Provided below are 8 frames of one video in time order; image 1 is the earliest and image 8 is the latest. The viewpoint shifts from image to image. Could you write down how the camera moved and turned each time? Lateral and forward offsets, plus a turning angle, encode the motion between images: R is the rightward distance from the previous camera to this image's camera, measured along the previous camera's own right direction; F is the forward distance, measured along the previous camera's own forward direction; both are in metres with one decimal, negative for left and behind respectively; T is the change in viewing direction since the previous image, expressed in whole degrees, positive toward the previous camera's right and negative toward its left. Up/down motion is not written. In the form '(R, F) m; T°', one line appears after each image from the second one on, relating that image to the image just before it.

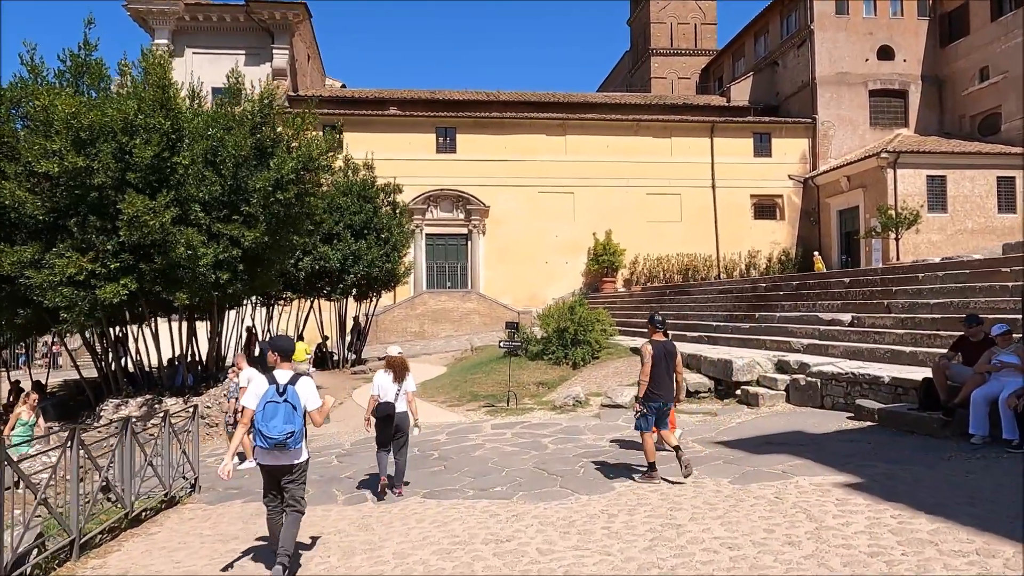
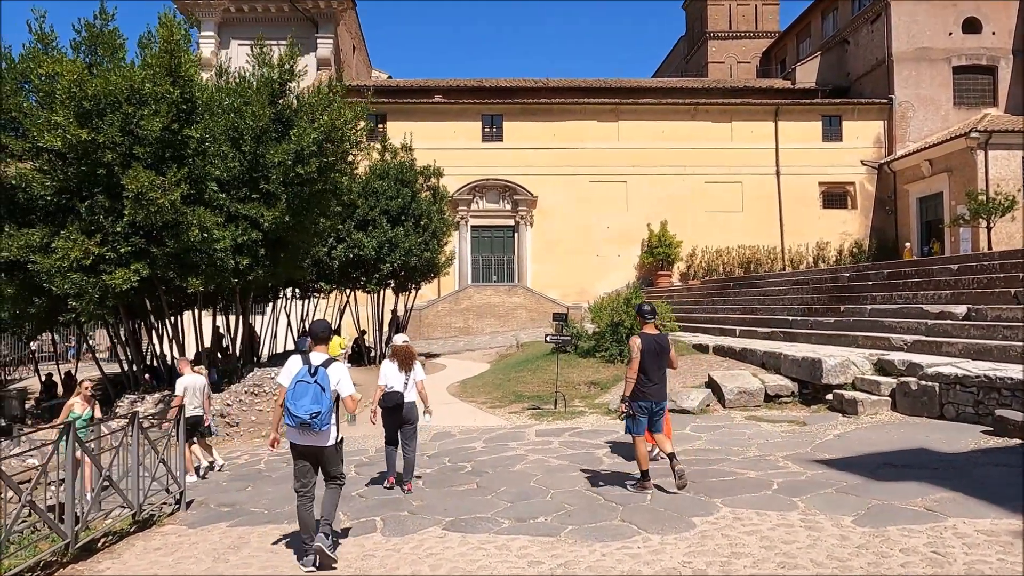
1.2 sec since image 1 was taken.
(0.0, +1.4) m; -4°
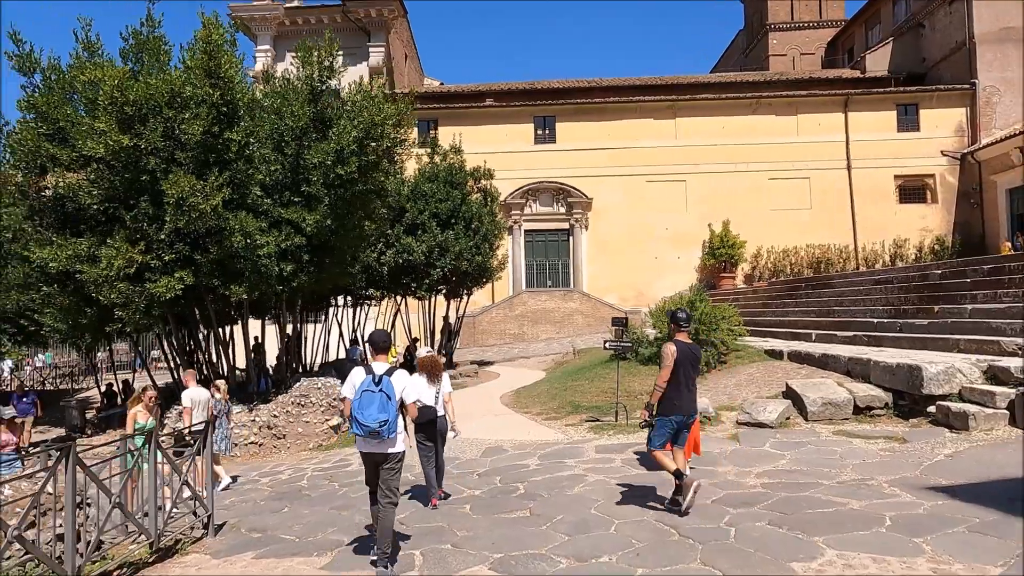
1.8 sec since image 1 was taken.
(0.0, +0.7) m; -5°
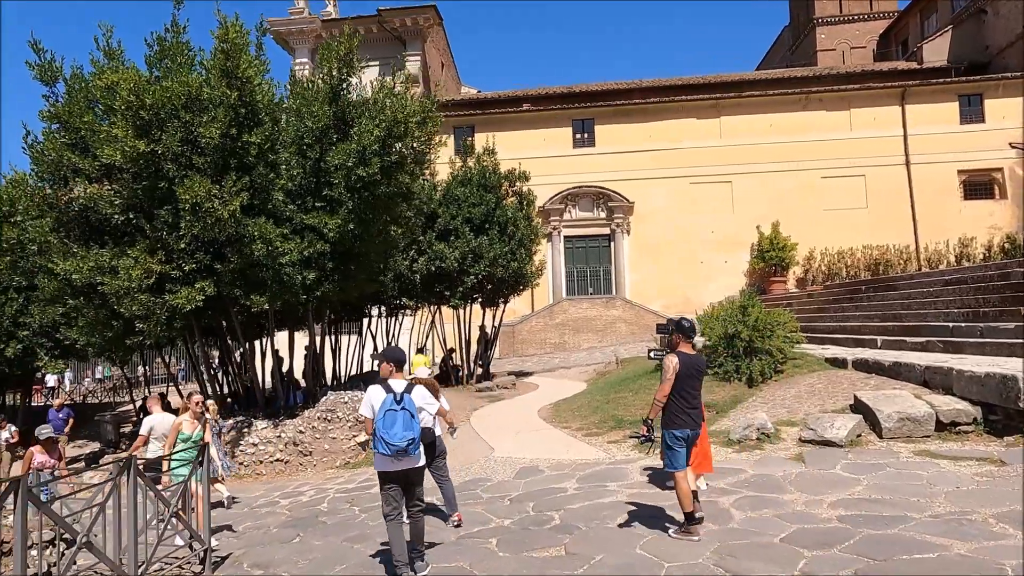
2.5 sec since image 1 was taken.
(+0.1, +0.7) m; -4°
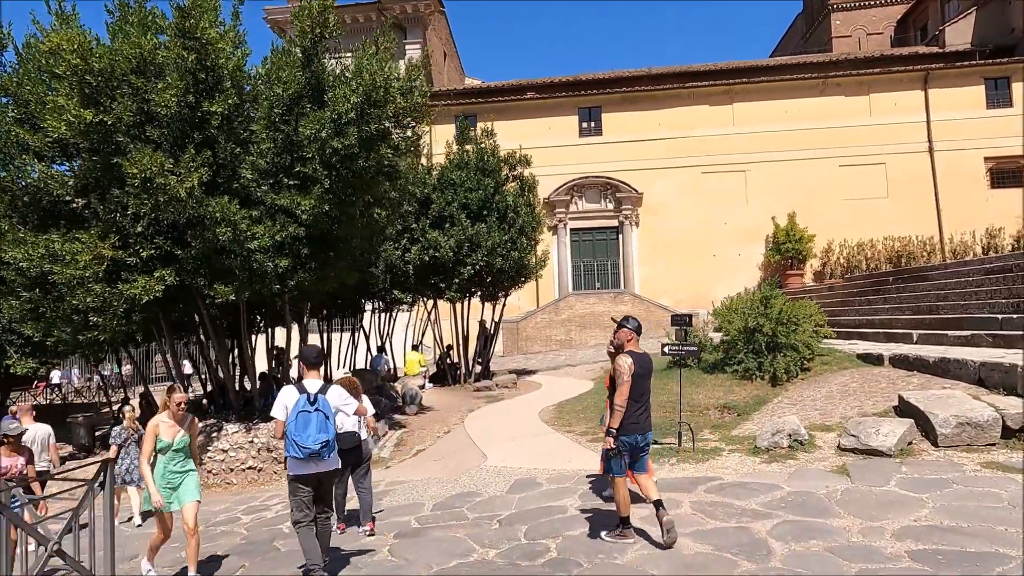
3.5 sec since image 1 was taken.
(+0.2, +1.1) m; -1°
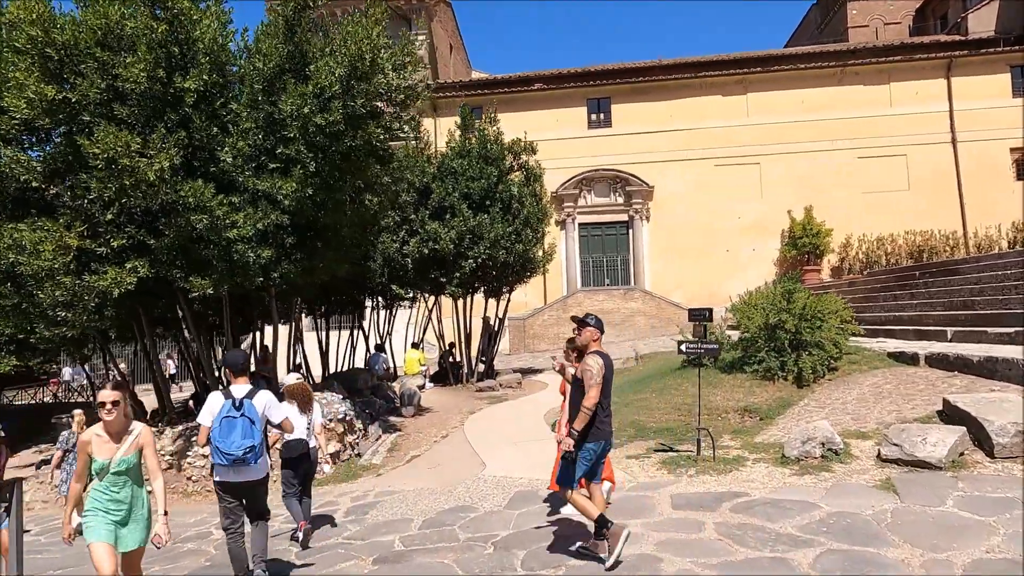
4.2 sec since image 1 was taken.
(+0.1, +0.7) m; -1°
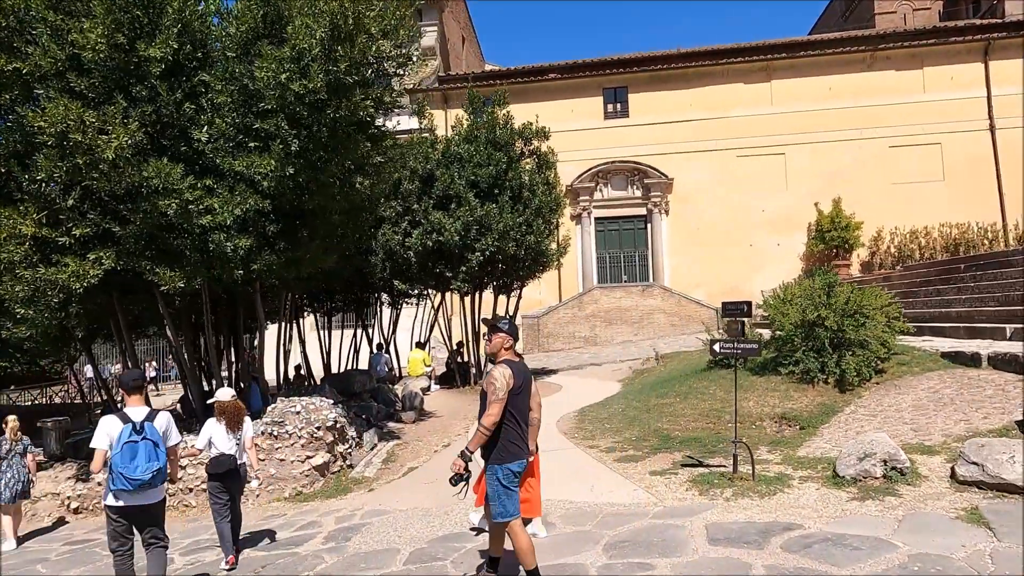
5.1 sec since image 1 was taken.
(+0.1, +0.9) m; -1°
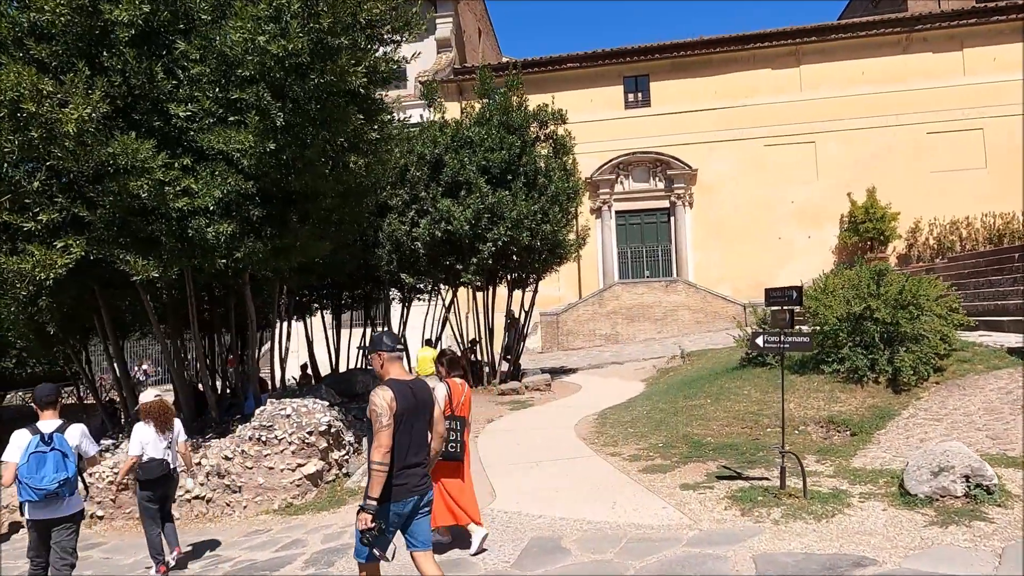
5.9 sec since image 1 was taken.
(+0.1, +0.8) m; -2°
